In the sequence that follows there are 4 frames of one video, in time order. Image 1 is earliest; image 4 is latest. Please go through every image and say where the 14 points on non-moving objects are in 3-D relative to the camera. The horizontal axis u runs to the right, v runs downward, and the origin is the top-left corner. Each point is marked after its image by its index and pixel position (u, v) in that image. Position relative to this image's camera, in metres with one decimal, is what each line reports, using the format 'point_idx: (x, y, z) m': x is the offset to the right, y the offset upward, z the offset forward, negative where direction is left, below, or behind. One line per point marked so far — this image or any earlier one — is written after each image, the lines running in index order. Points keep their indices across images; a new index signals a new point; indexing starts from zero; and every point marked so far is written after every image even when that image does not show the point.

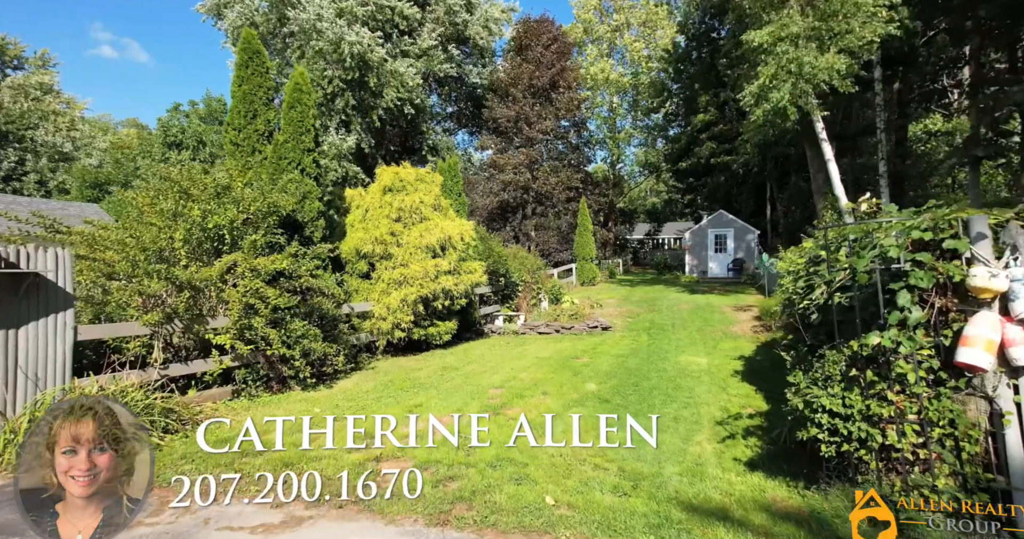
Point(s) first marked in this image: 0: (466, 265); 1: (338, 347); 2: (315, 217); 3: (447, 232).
0: (-0.9, +0.1, +9.6) m
1: (-2.5, -1.1, +7.1) m
2: (-2.9, +0.8, +7.3) m
3: (-1.2, +0.7, +9.2) m
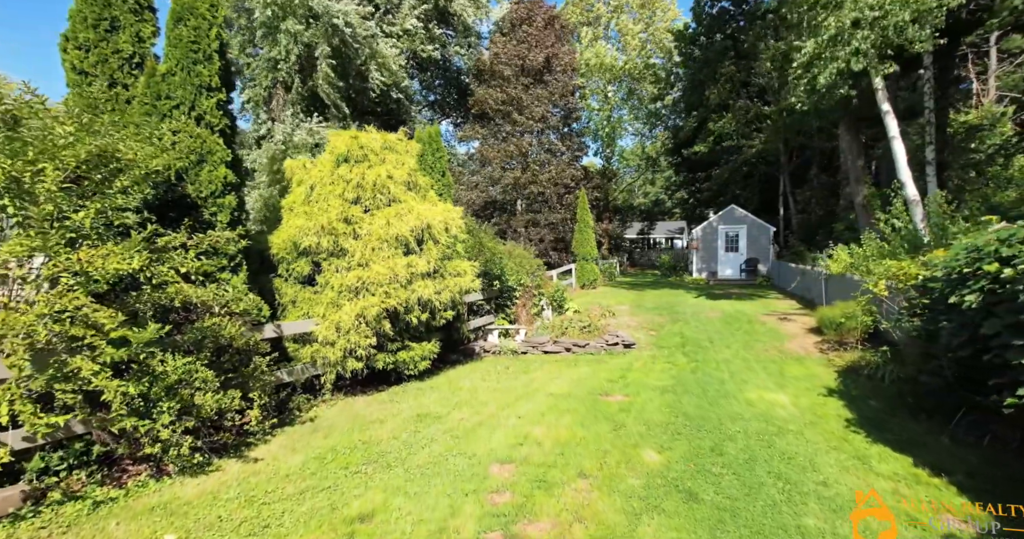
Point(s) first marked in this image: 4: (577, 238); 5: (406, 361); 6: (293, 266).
0: (-0.9, +0.1, +7.1) m
1: (-2.4, -1.1, +4.5) m
2: (-2.8, +0.8, +4.8) m
3: (-1.2, +0.7, +6.7) m
4: (+2.6, +1.2, +19.9) m
5: (-1.4, -1.2, +6.7) m
6: (-2.8, 0.0, +6.3) m
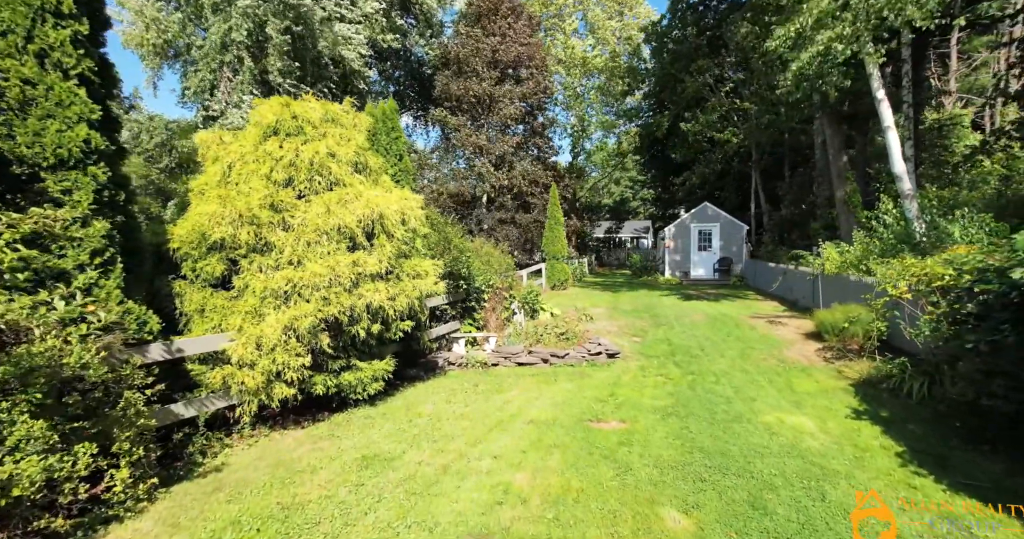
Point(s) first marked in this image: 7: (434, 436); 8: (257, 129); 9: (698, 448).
0: (-1.2, +0.1, +5.9) m
1: (-2.5, -1.1, +3.2) m
2: (-3.0, +0.8, +3.4) m
3: (-1.5, +0.7, +5.5) m
4: (+1.3, +1.2, +18.9) m
5: (-1.7, -1.2, +5.4) m
6: (-3.1, 0.0, +4.9) m
7: (-0.8, -1.6, +4.8) m
8: (-2.8, +1.5, +5.4) m
9: (+1.6, -1.6, +4.4) m
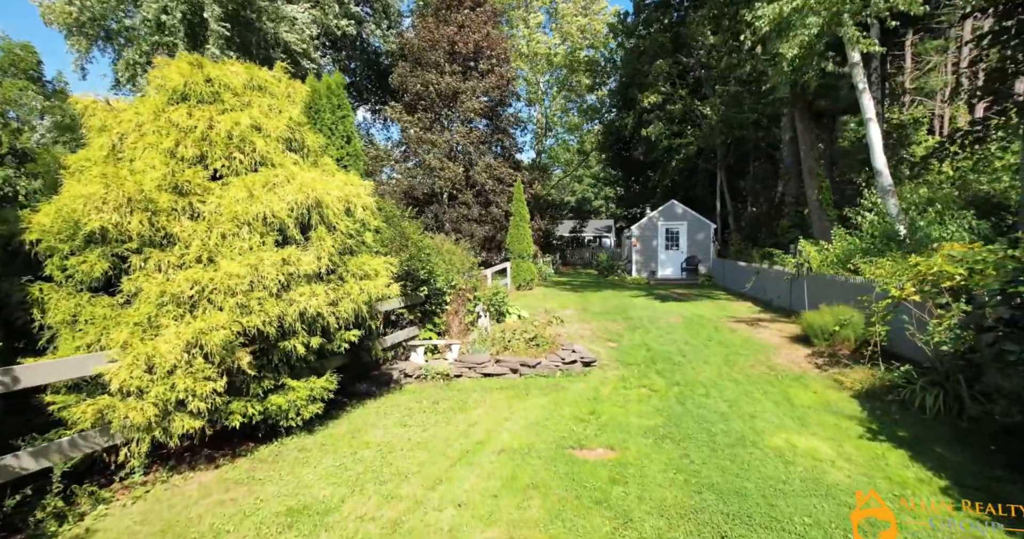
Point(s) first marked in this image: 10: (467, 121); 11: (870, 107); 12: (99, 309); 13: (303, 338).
0: (-1.6, +0.1, +4.9) m
1: (-2.6, -1.1, +2.1) m
2: (-3.1, +0.8, +2.3) m
3: (-1.8, +0.7, +4.5) m
4: (0.0, +1.3, +18.0) m
5: (-2.0, -1.2, +4.4) m
6: (-3.3, +0.1, +3.8) m
7: (-1.0, -1.6, +3.9) m
8: (-3.1, +1.5, +4.3) m
9: (+1.4, -1.6, +3.6) m
10: (-1.8, +5.9, +19.2) m
11: (+6.8, +3.0, +9.4) m
12: (-3.1, -0.3, +3.7) m
13: (-1.8, -0.6, +4.3) m
